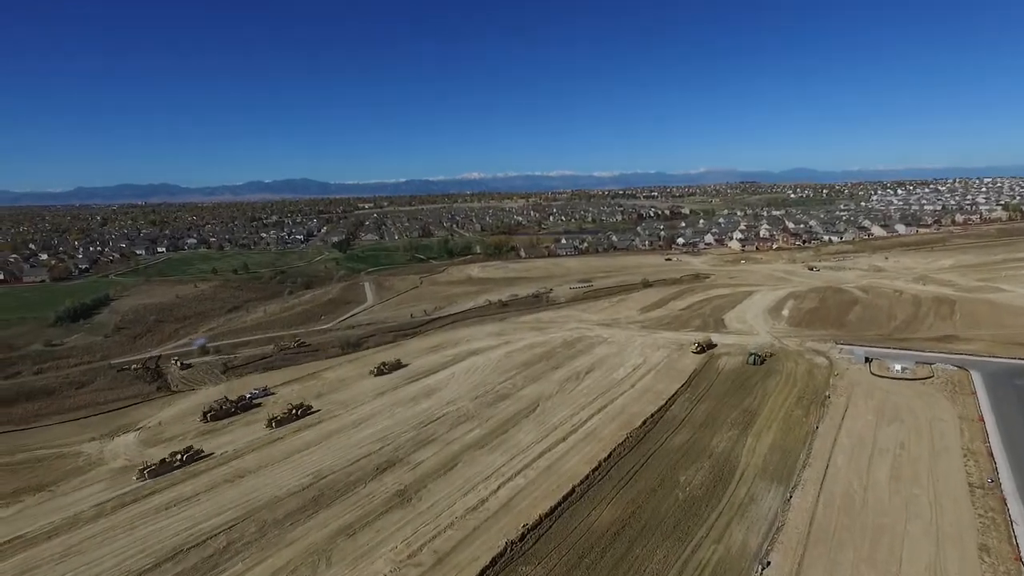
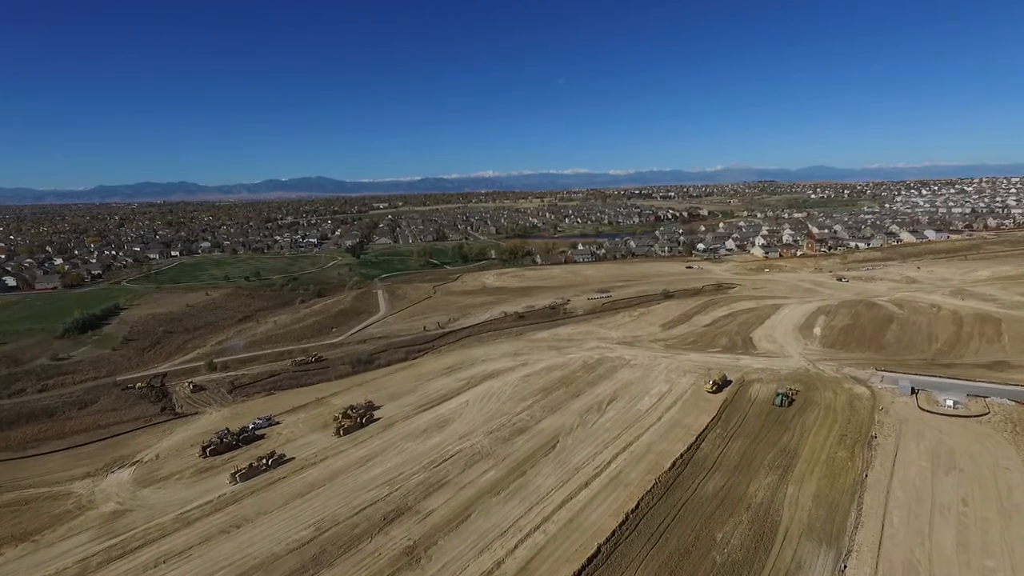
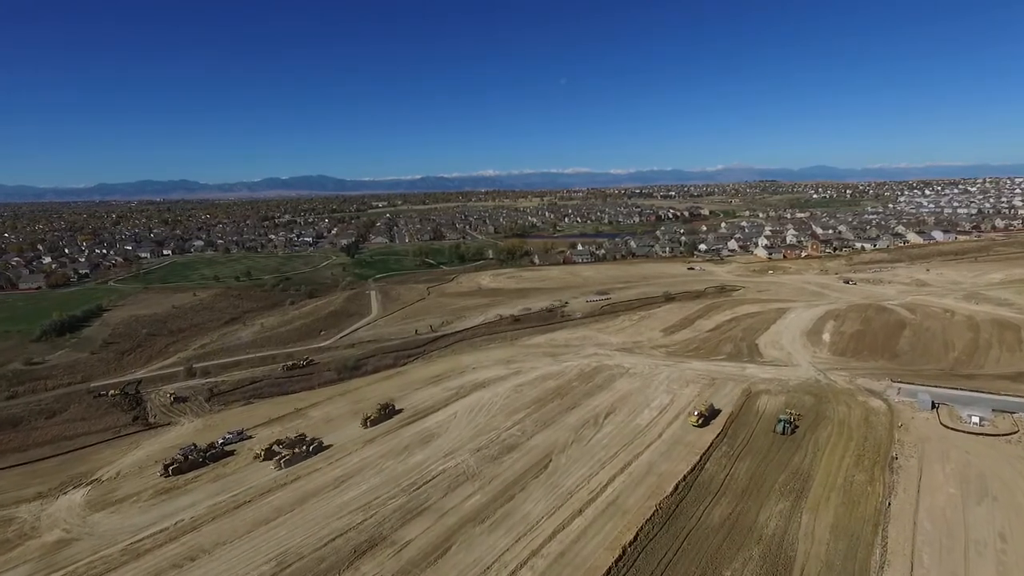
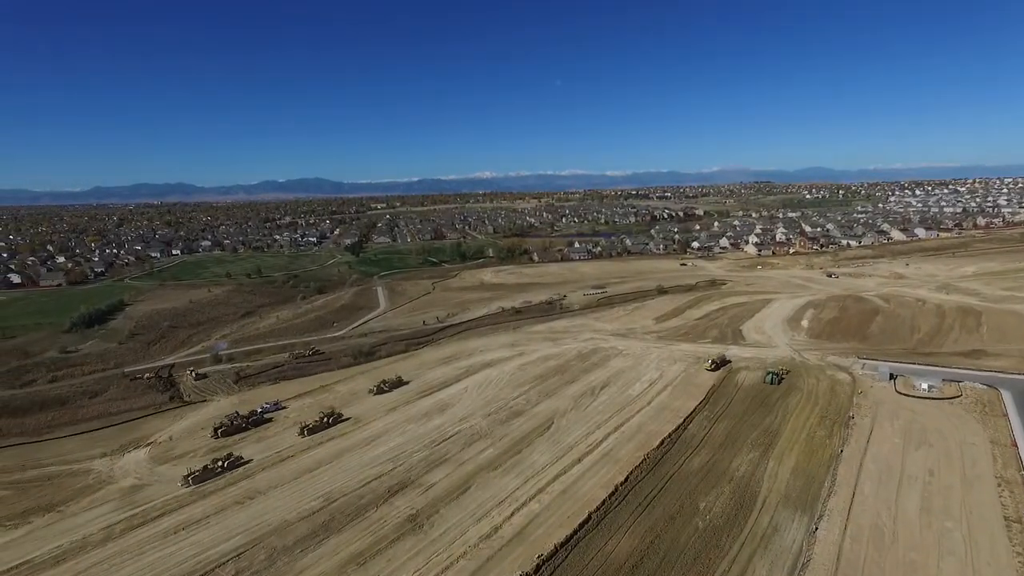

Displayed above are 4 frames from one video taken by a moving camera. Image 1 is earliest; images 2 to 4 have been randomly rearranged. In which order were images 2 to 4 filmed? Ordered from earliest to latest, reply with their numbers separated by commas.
4, 2, 3
